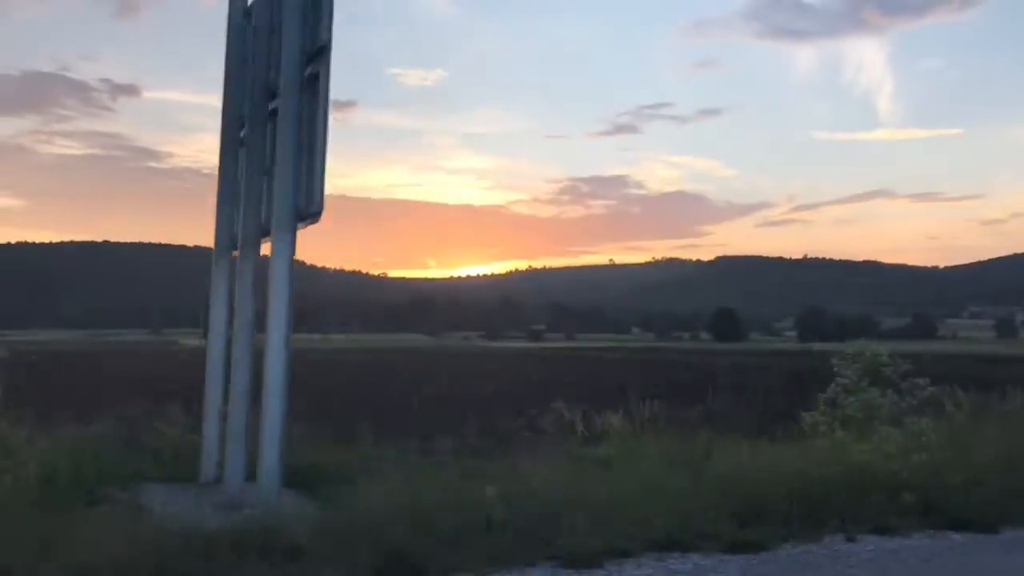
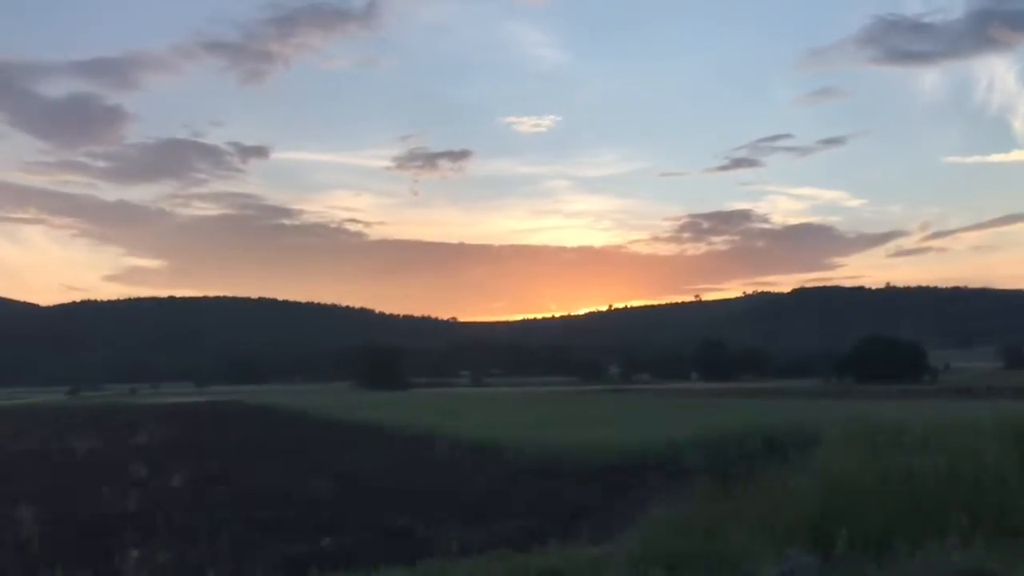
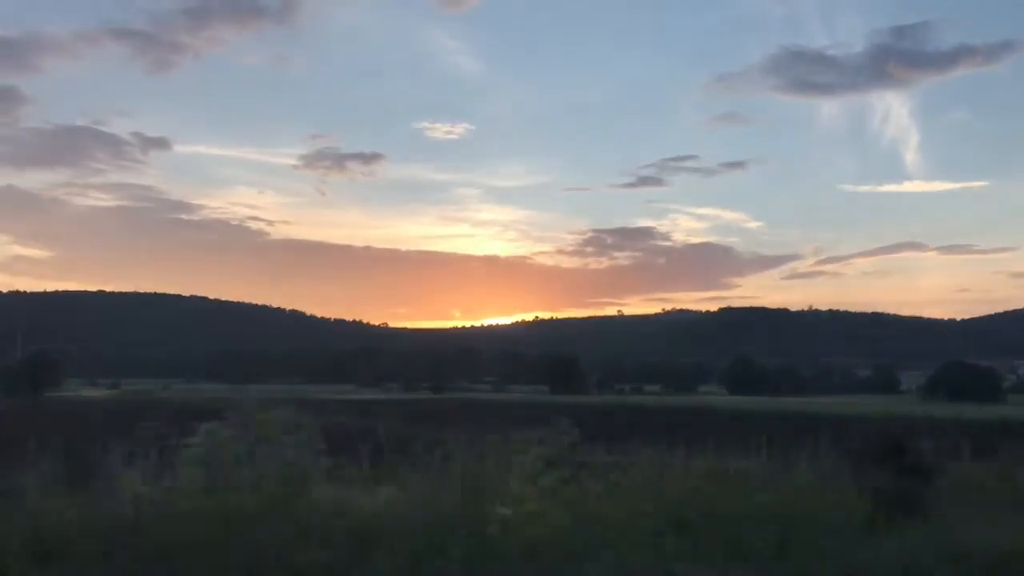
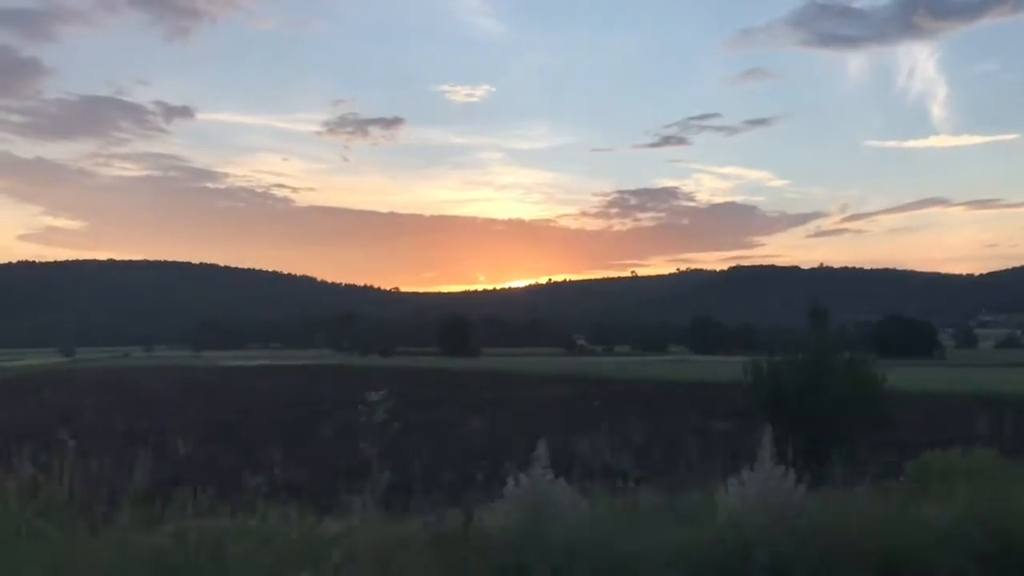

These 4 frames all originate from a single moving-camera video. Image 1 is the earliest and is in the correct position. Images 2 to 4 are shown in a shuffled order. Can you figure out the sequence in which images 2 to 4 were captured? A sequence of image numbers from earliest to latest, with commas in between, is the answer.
3, 4, 2
